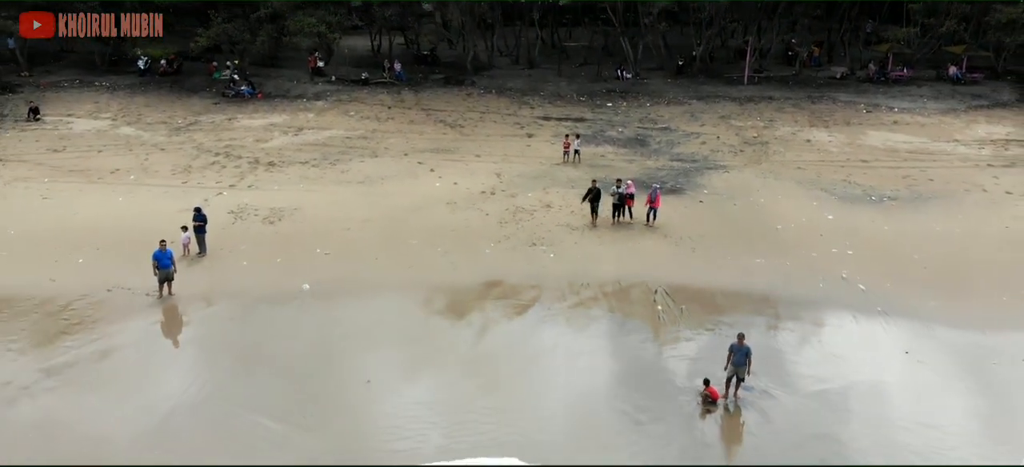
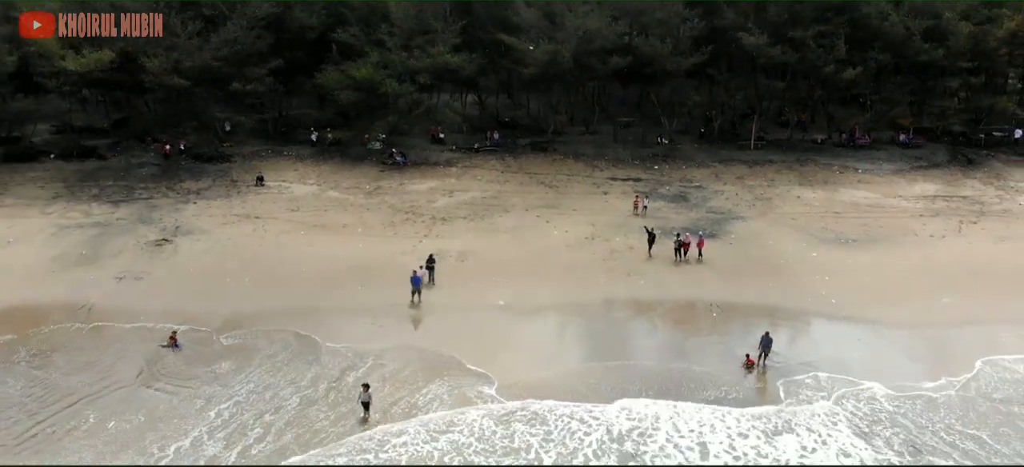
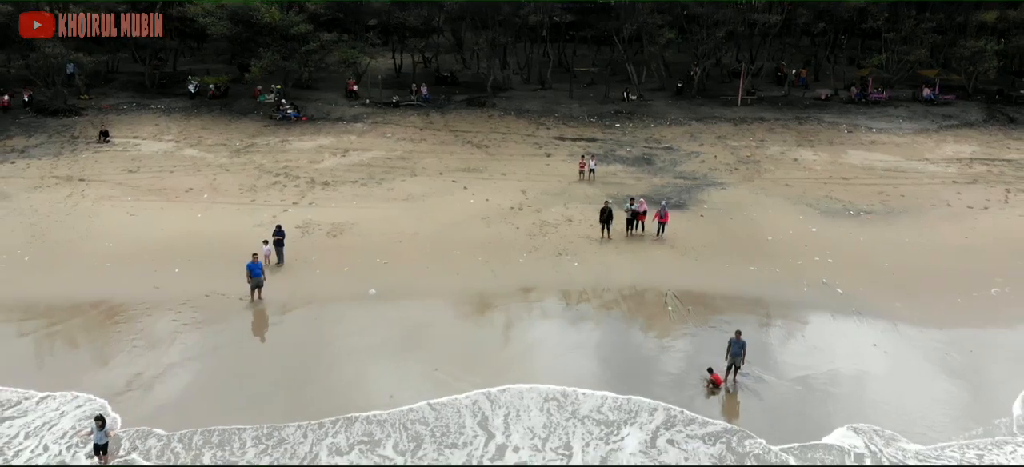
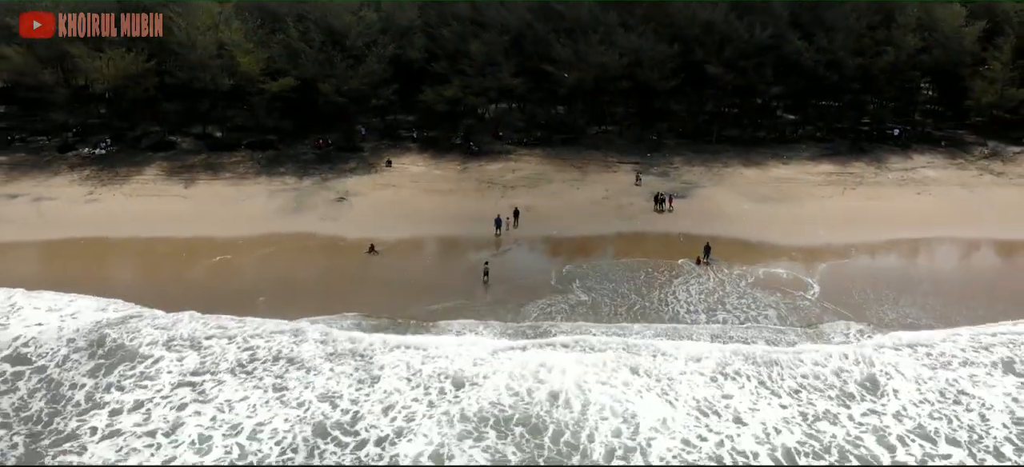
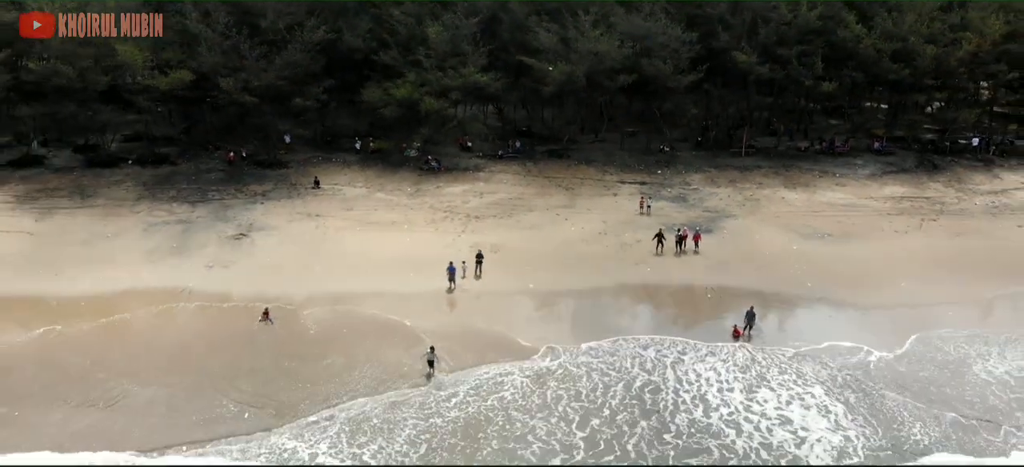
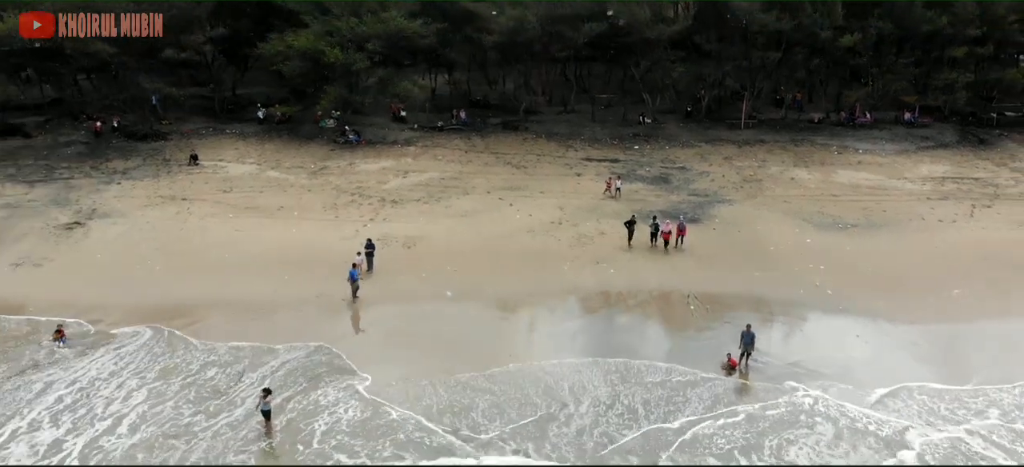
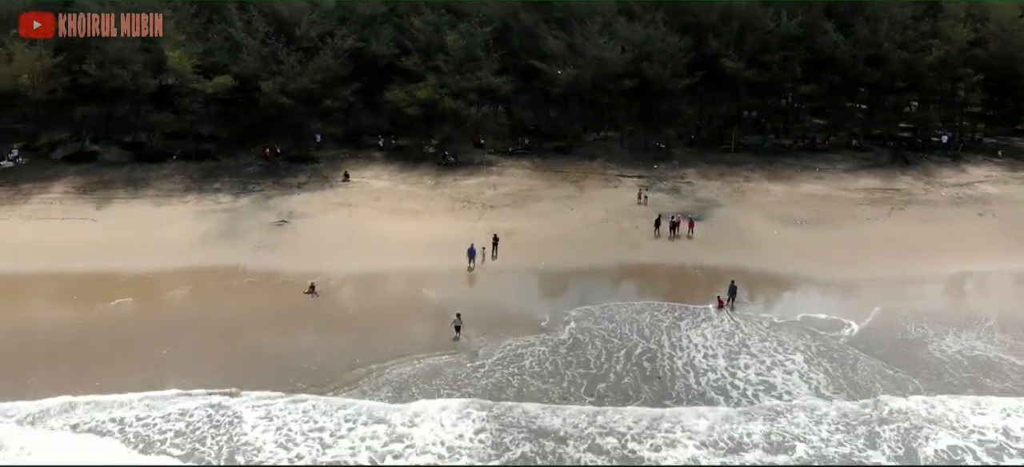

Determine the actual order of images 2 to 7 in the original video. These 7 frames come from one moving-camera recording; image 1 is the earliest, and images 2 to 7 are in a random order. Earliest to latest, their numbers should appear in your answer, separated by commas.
3, 6, 2, 5, 7, 4
